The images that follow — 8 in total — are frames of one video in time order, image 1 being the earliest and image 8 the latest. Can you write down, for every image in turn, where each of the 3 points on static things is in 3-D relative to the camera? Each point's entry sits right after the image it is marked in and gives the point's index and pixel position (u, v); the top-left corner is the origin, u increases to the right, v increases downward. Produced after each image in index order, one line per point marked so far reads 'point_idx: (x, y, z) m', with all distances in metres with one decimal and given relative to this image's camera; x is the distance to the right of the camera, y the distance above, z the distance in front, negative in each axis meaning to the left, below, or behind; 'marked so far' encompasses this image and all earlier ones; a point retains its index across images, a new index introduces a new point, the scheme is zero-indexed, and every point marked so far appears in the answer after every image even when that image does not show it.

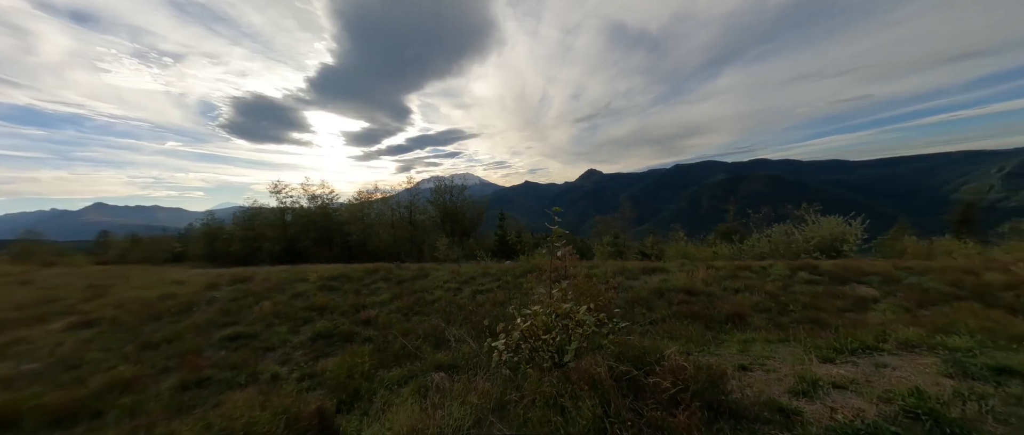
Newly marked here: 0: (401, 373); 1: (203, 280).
0: (-1.6, -2.2, +4.2) m
1: (-13.7, -2.8, +13.3) m
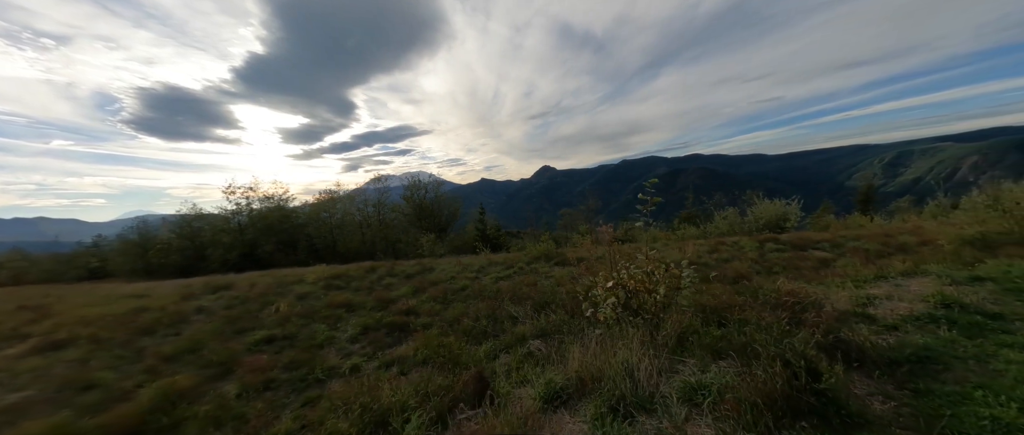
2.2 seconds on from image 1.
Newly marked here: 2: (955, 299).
0: (-0.3, -1.9, +4.5) m
1: (-13.5, -2.9, +11.9) m
2: (+4.3, -0.8, +2.9) m
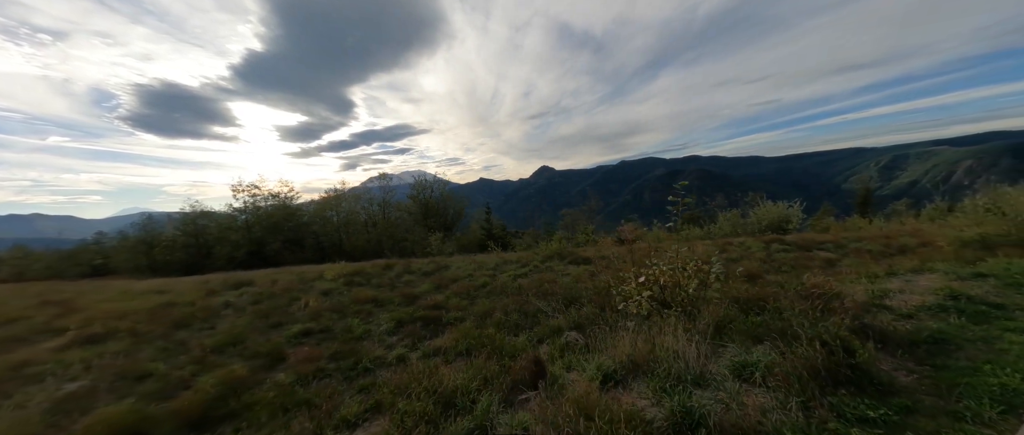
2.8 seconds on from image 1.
0: (+0.3, -1.9, +4.9) m
1: (-13.0, -2.8, +12.1) m
2: (+4.9, -0.8, +3.3) m
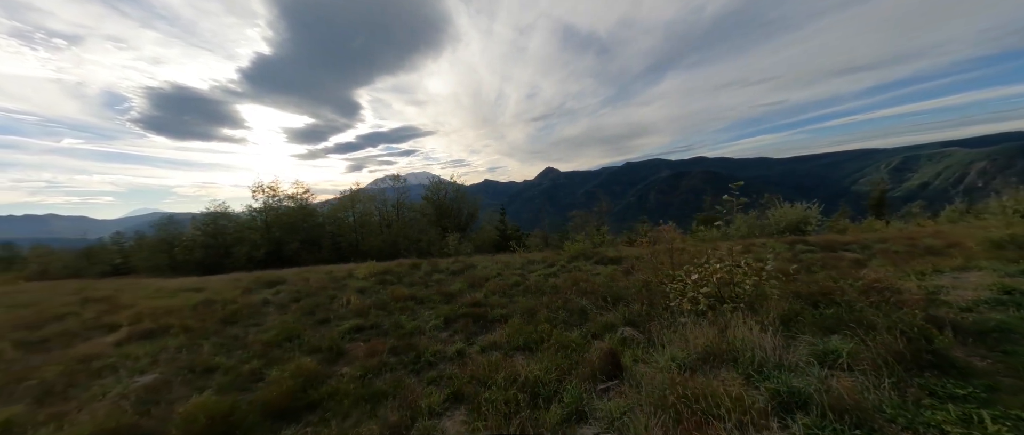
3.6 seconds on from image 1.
0: (+1.2, -1.9, +5.1) m
1: (-12.0, -2.8, +12.5) m
2: (+5.9, -0.8, +3.5) m
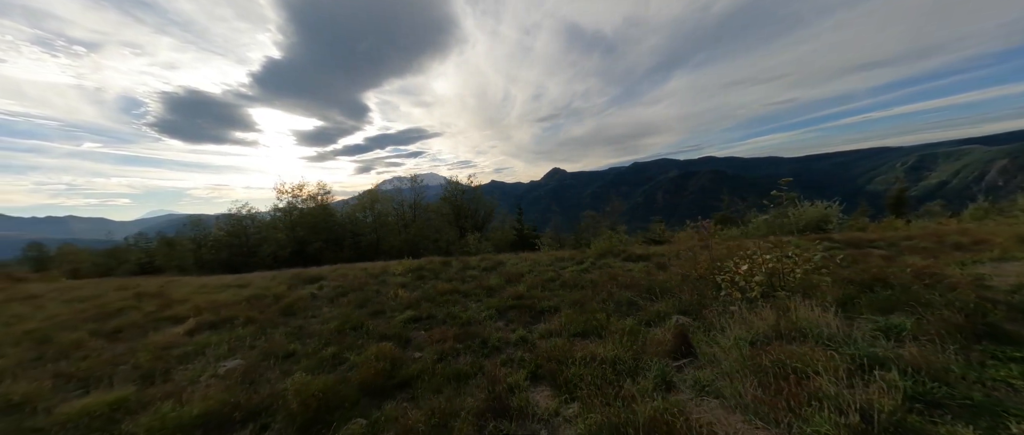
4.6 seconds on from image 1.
0: (+2.3, -1.8, +5.5) m
1: (-10.7, -2.8, +13.1) m
2: (+6.9, -0.7, +3.8) m
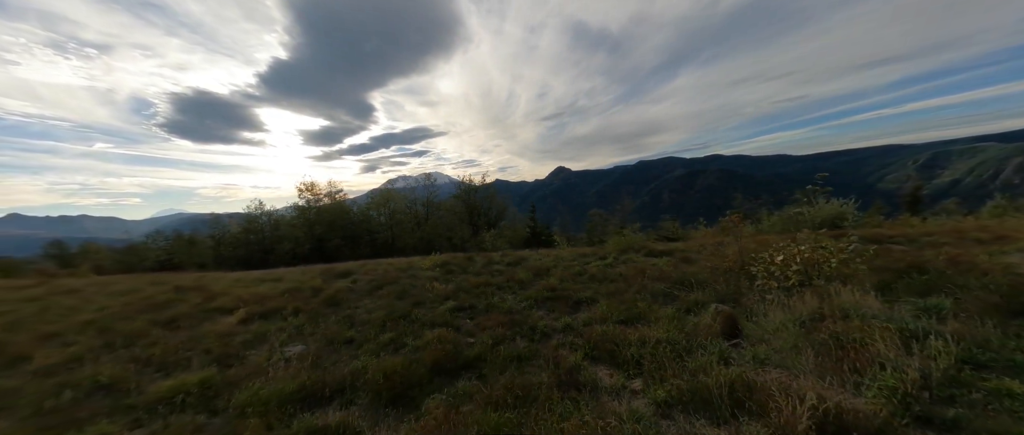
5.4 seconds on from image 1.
0: (+3.2, -1.7, +5.9) m
1: (-9.7, -2.7, +13.7) m
2: (+7.8, -0.6, +4.1) m
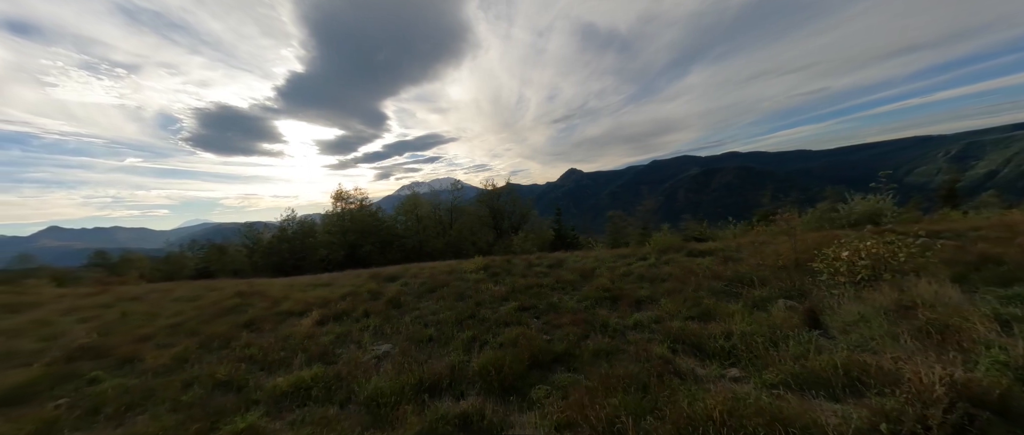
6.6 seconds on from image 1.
0: (+4.8, -1.8, +6.2) m
1: (-7.9, -3.1, +14.4) m
2: (+9.3, -0.5, +4.3) m
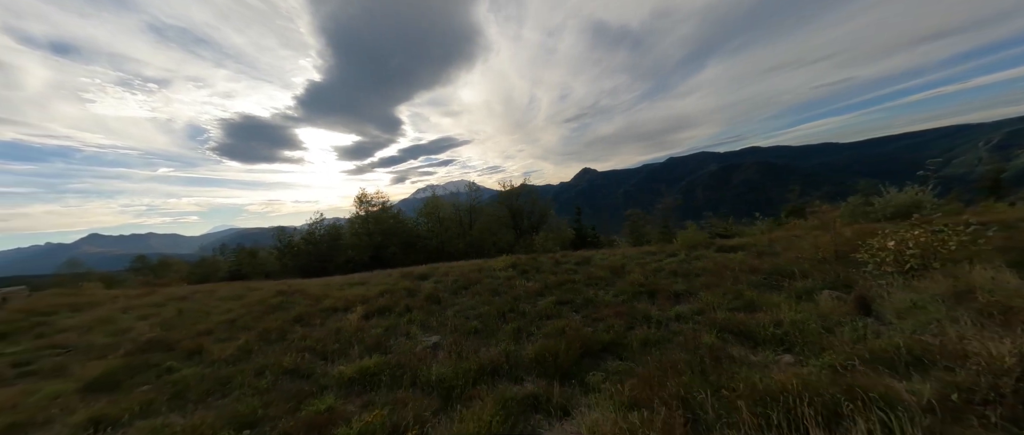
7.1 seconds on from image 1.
0: (+5.8, -1.6, +6.3) m
1: (-6.5, -3.1, +15.0) m
2: (+10.1, -0.3, +4.2) m
